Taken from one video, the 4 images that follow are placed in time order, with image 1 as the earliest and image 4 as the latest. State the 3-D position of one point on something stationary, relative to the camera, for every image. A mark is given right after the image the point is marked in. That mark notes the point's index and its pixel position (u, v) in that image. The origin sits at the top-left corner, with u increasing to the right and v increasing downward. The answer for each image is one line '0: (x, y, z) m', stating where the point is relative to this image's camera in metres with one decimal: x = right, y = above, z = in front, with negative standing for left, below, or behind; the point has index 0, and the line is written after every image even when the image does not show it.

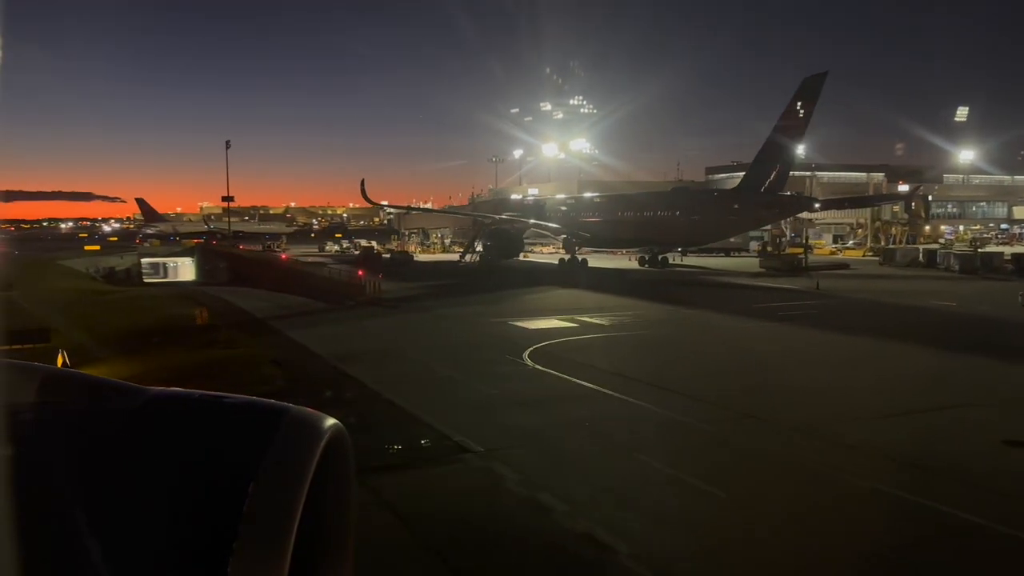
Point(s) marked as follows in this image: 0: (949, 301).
0: (+10.9, -0.3, +18.5) m
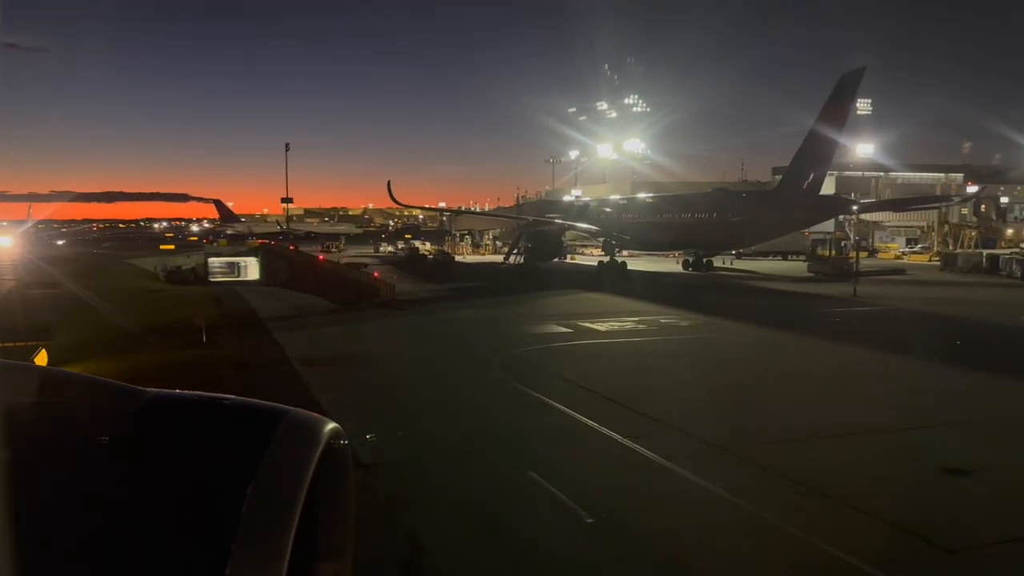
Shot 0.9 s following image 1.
0: (+12.0, -0.5, +17.3) m
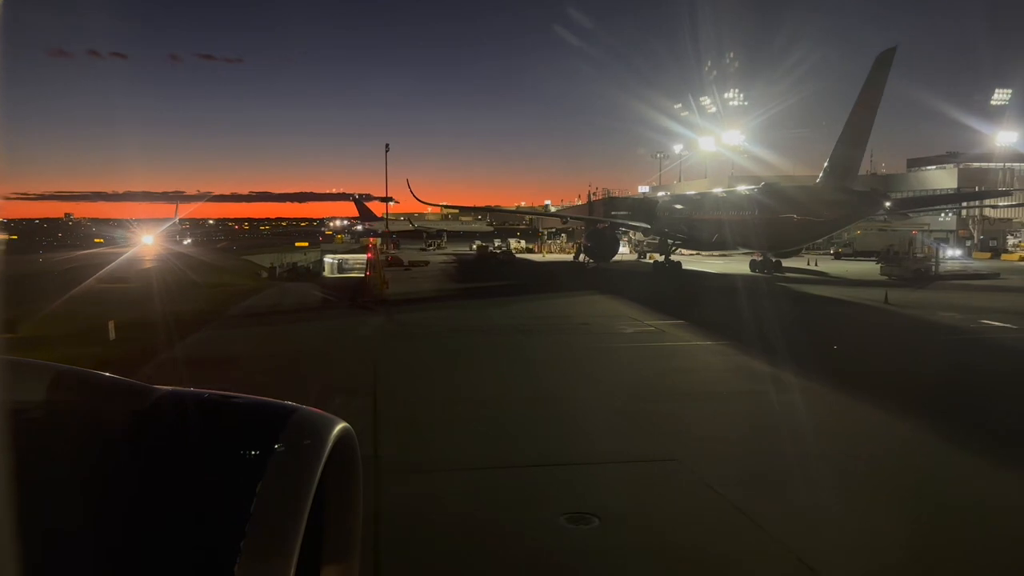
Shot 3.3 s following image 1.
0: (+13.3, -0.7, +14.9) m
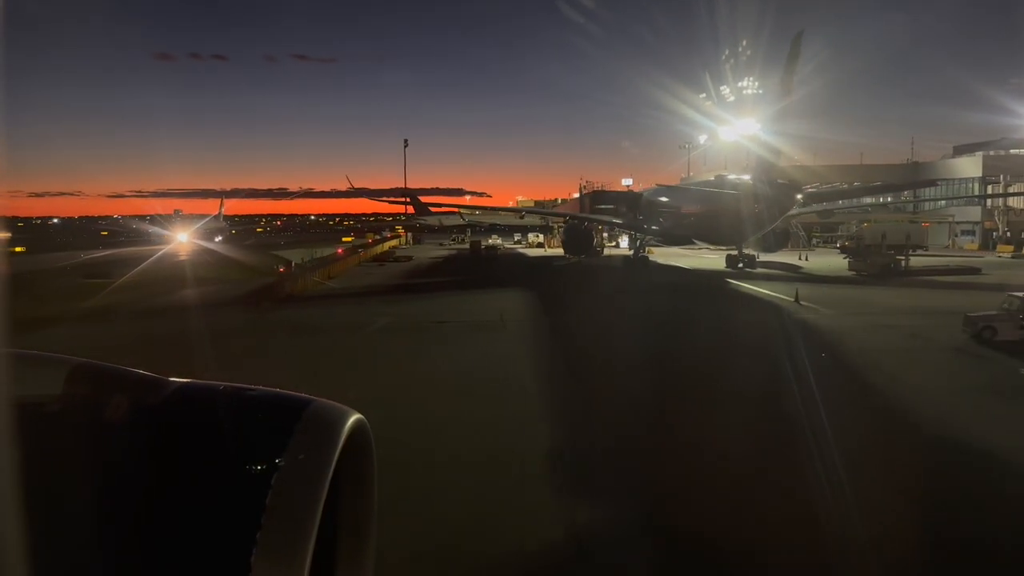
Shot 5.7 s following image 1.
0: (+12.8, -0.6, +13.8) m
